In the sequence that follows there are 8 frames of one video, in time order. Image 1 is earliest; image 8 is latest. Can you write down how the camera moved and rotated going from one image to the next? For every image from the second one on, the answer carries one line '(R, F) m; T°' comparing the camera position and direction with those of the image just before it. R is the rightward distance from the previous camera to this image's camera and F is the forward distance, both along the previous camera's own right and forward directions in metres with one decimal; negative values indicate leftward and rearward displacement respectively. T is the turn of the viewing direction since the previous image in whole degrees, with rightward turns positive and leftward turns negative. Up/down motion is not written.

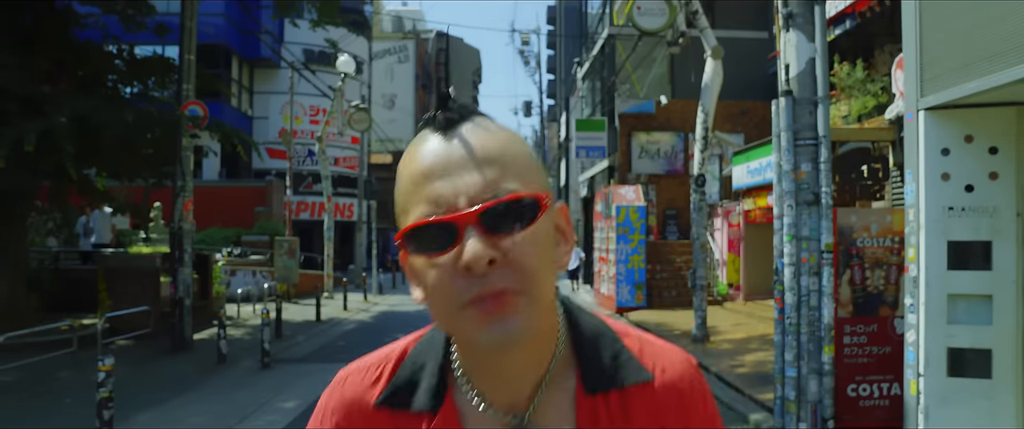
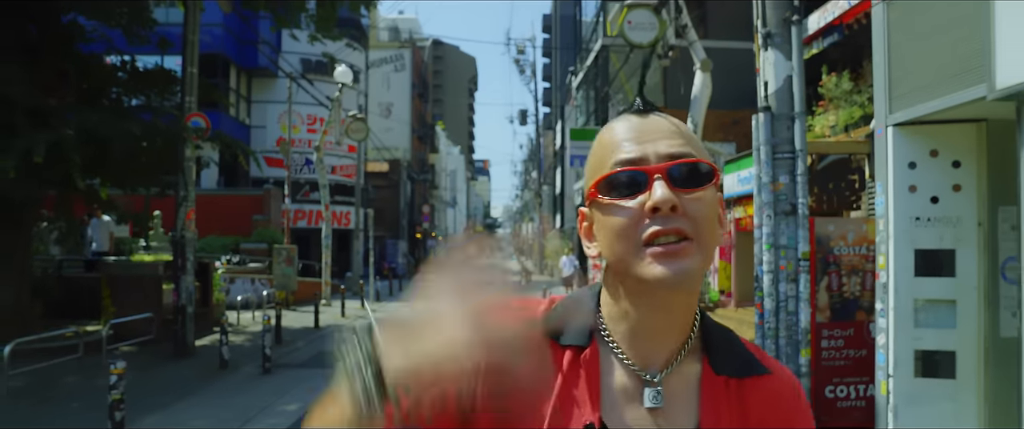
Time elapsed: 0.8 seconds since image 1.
(0.0, -0.3) m; 0°
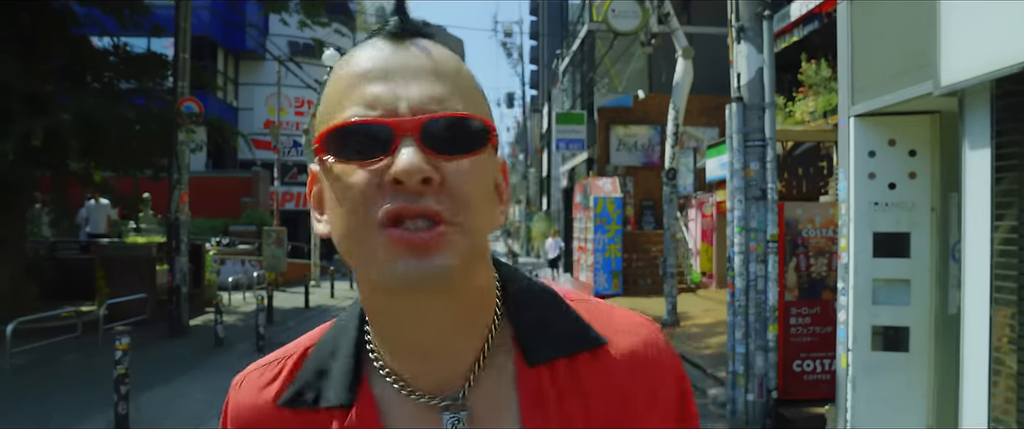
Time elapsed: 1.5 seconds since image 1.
(0.0, -0.4) m; +1°
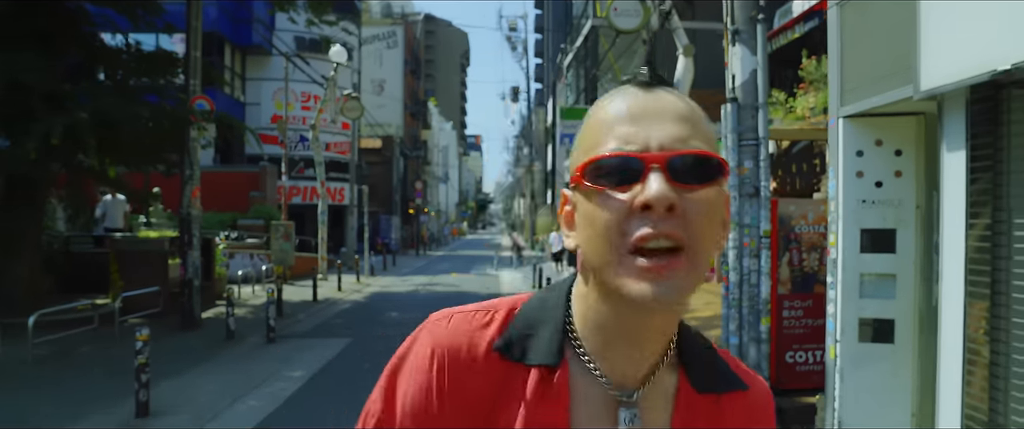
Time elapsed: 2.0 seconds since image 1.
(0.0, -0.3) m; 0°
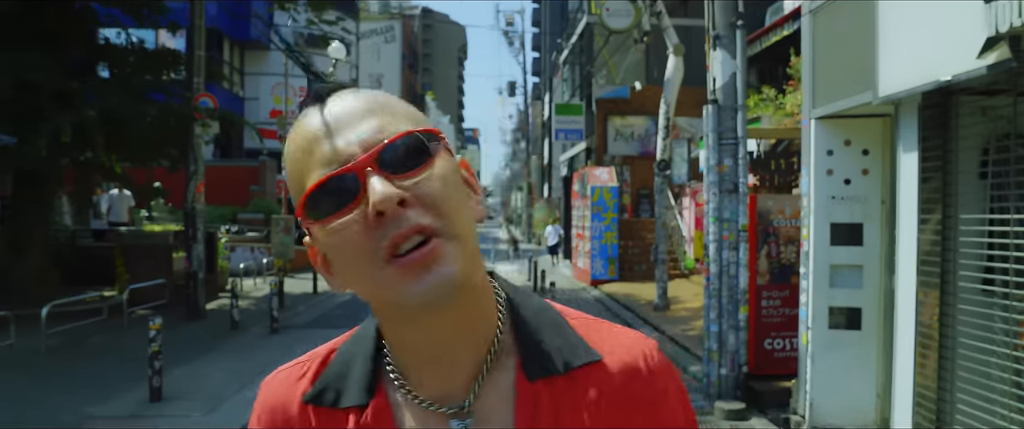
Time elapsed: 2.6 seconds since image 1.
(0.0, -0.4) m; 0°
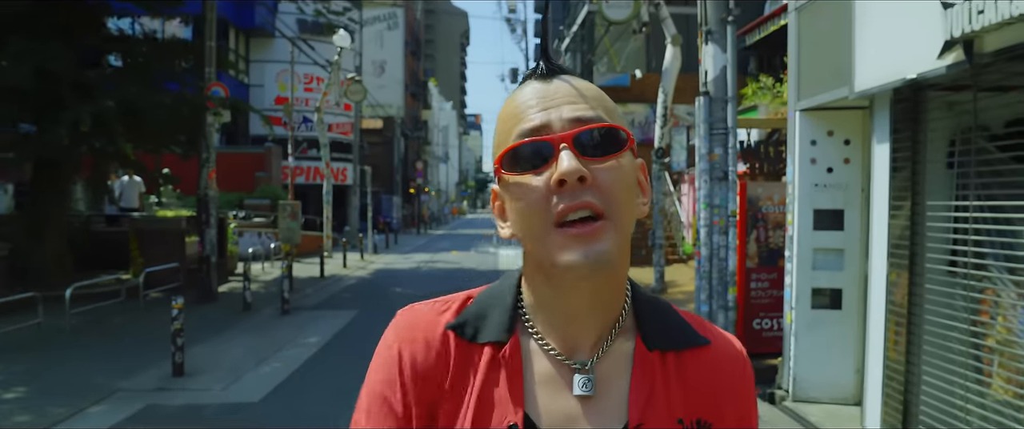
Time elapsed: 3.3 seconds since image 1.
(0.0, -0.4) m; 0°
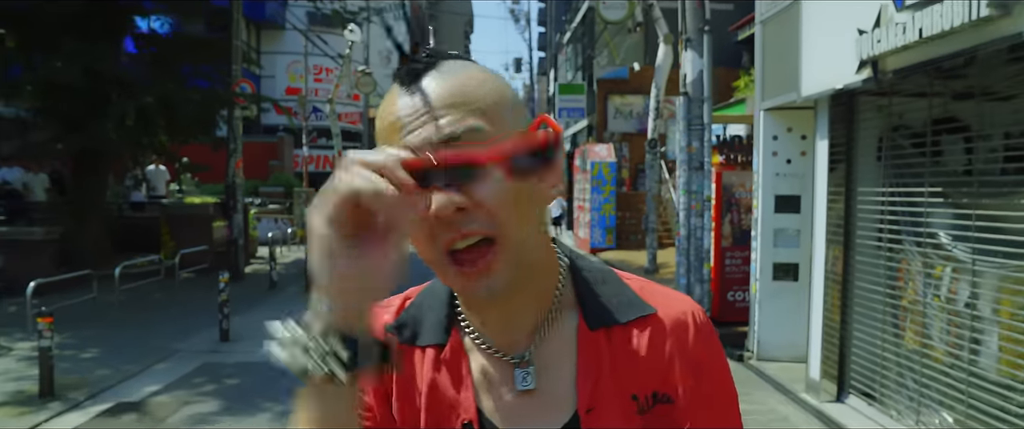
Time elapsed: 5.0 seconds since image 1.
(0.0, -1.2) m; 0°
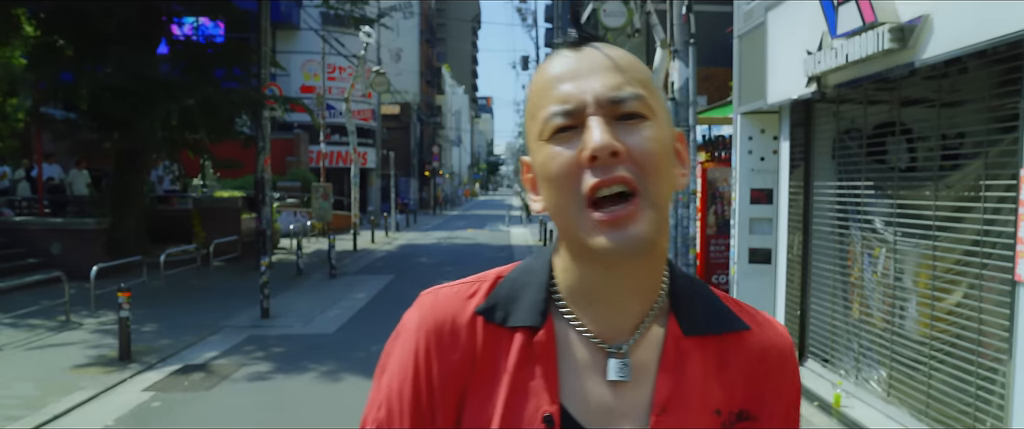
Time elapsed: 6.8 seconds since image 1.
(0.0, -1.2) m; -1°
